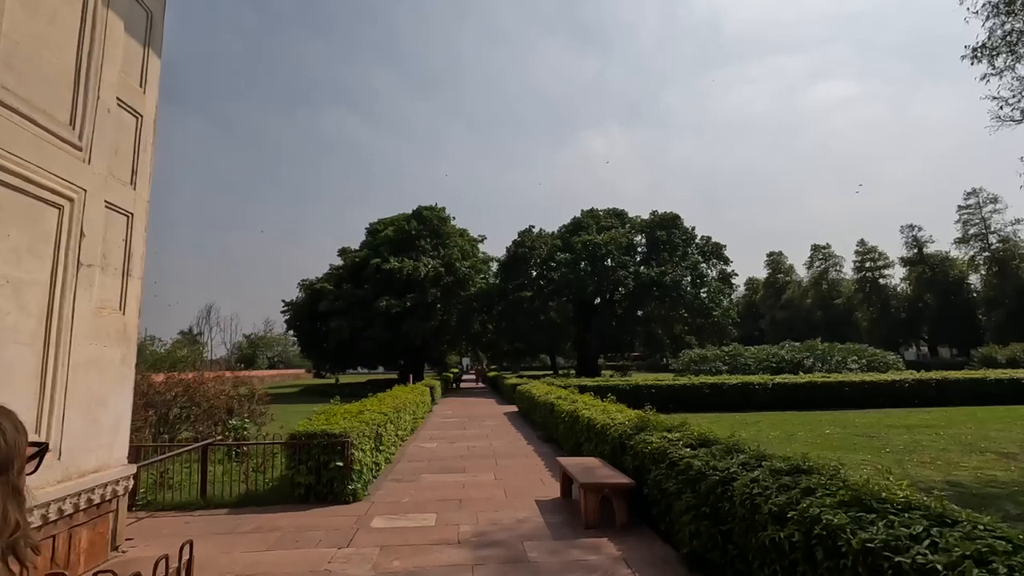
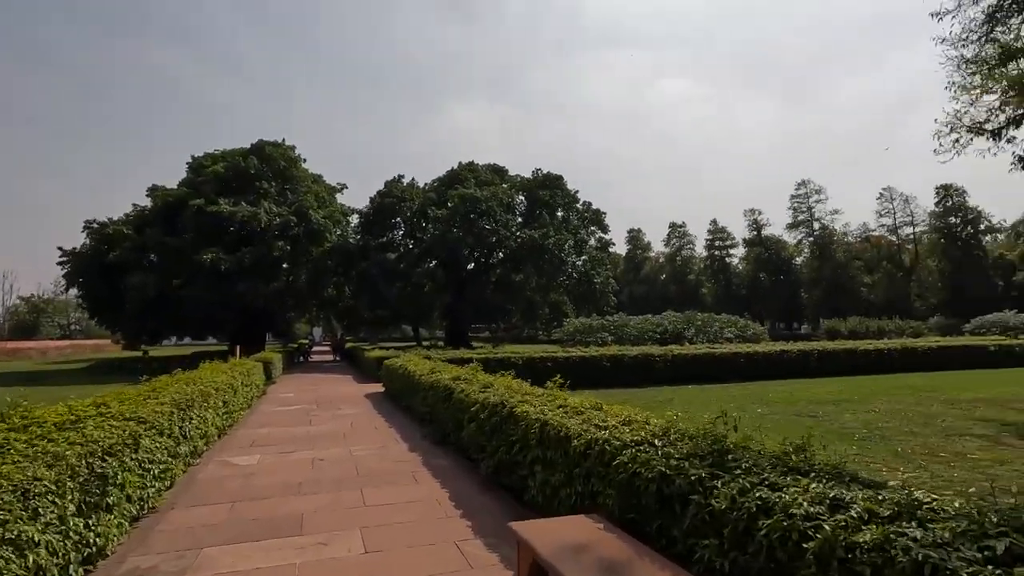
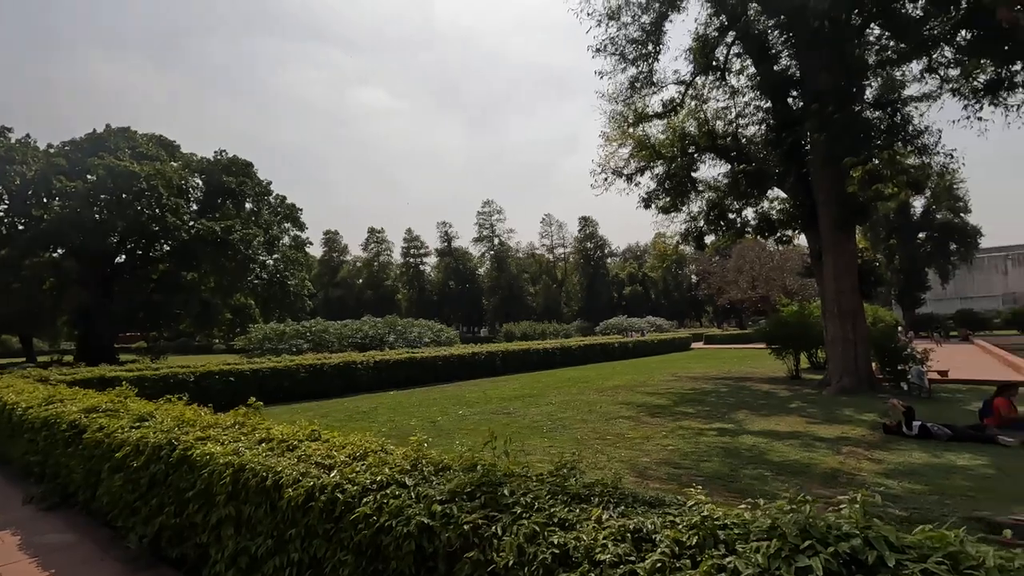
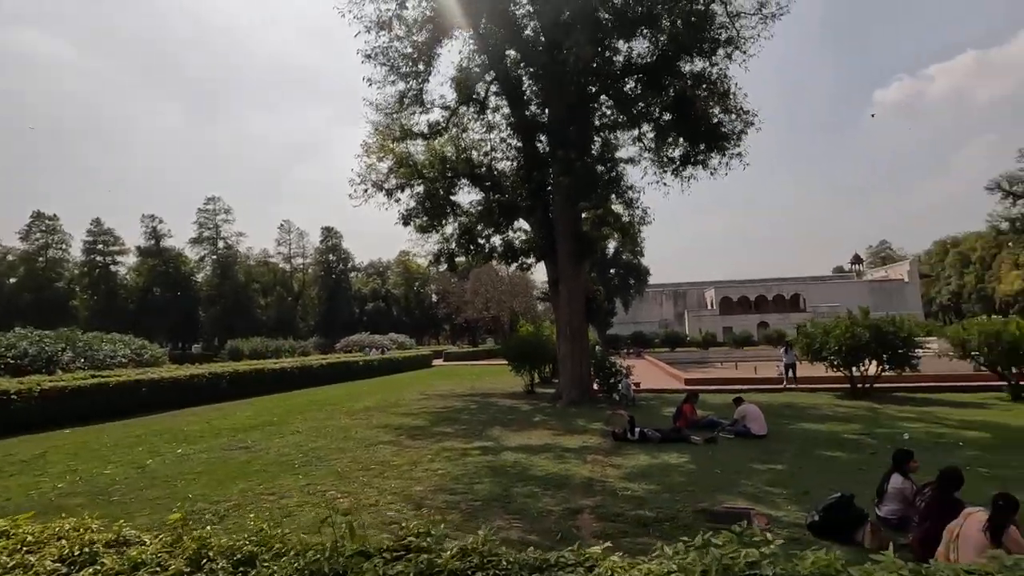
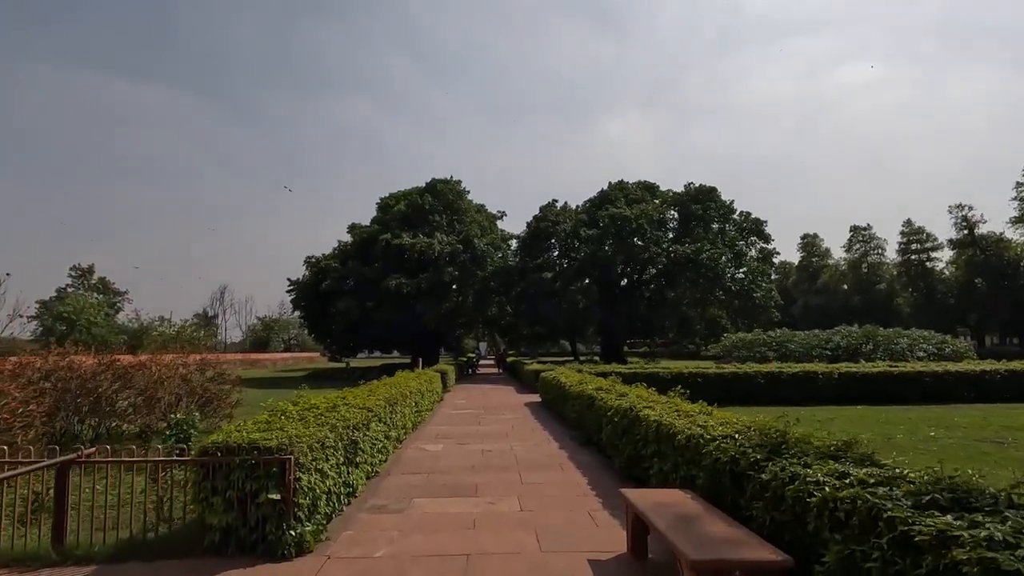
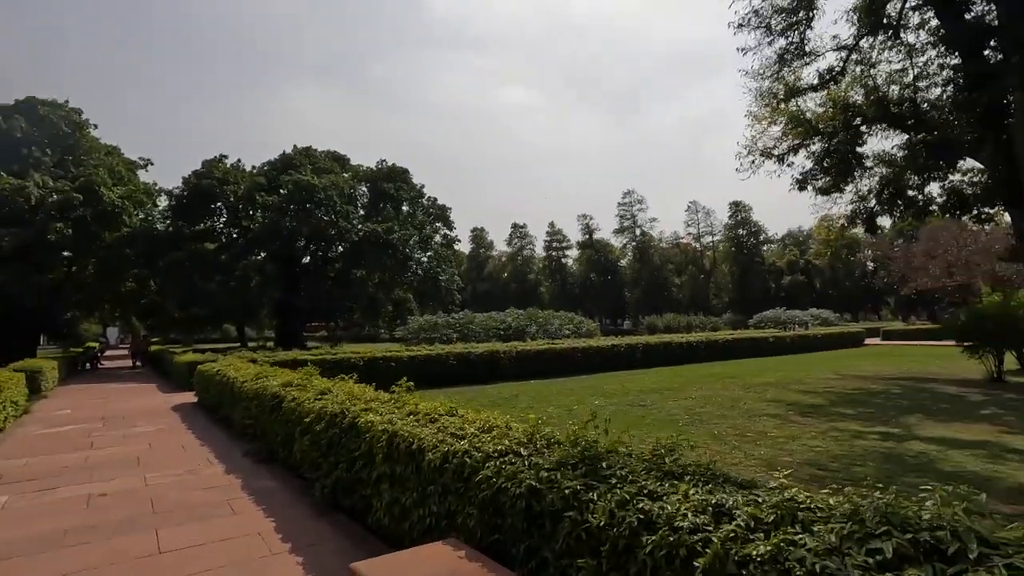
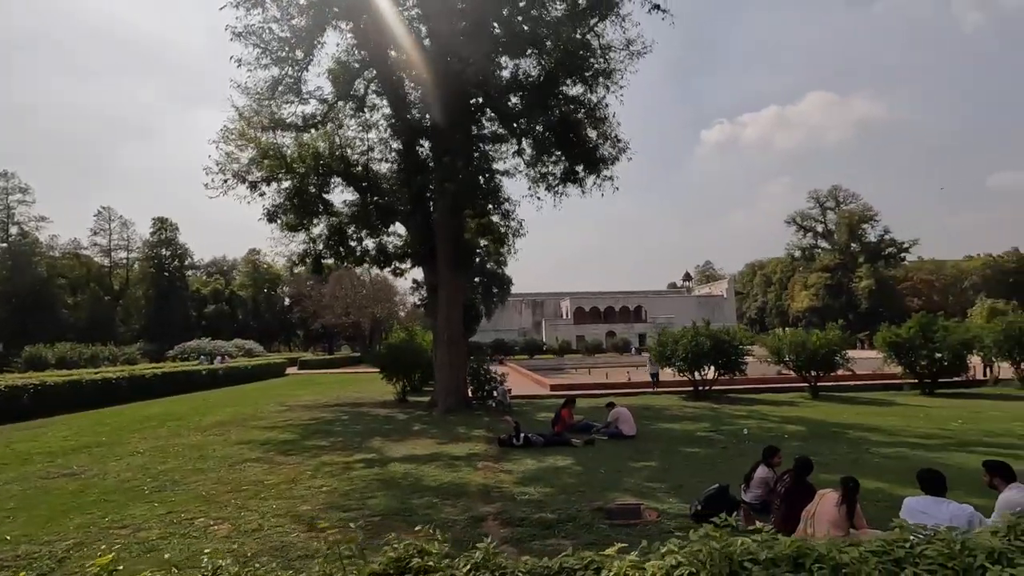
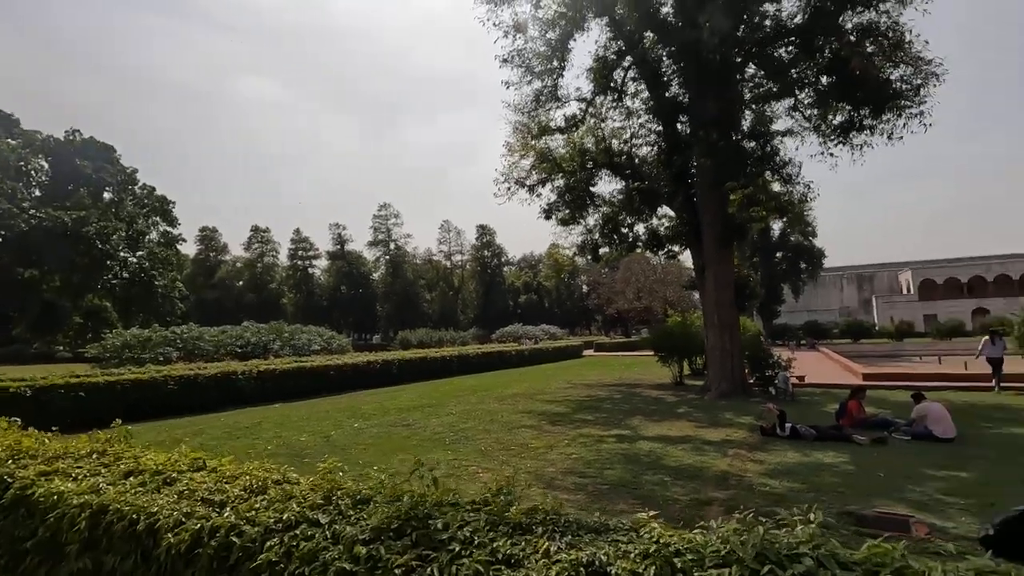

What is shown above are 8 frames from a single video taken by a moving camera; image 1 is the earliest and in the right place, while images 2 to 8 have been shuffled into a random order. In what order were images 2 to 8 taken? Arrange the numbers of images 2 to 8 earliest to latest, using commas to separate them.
5, 2, 6, 3, 8, 4, 7
